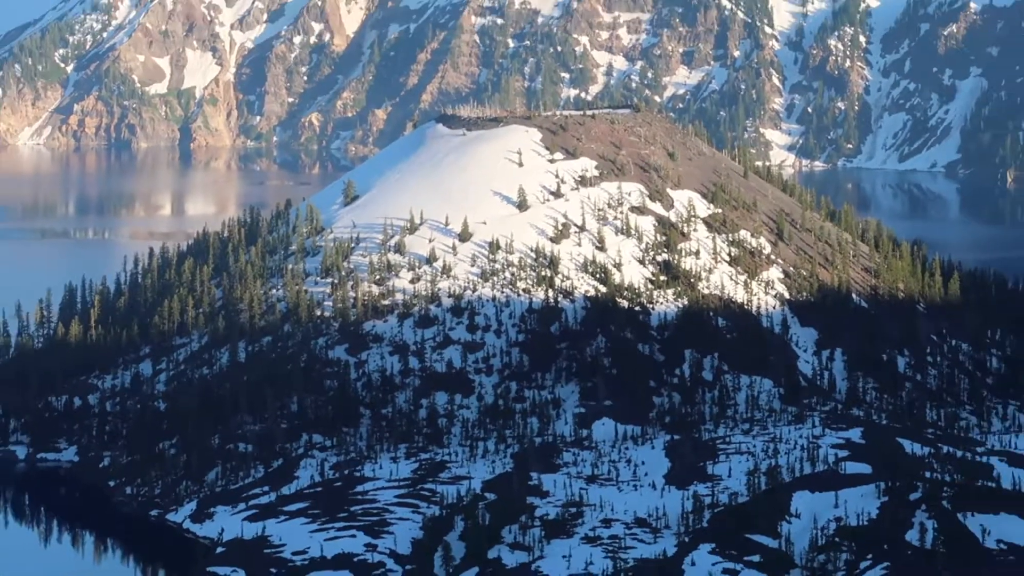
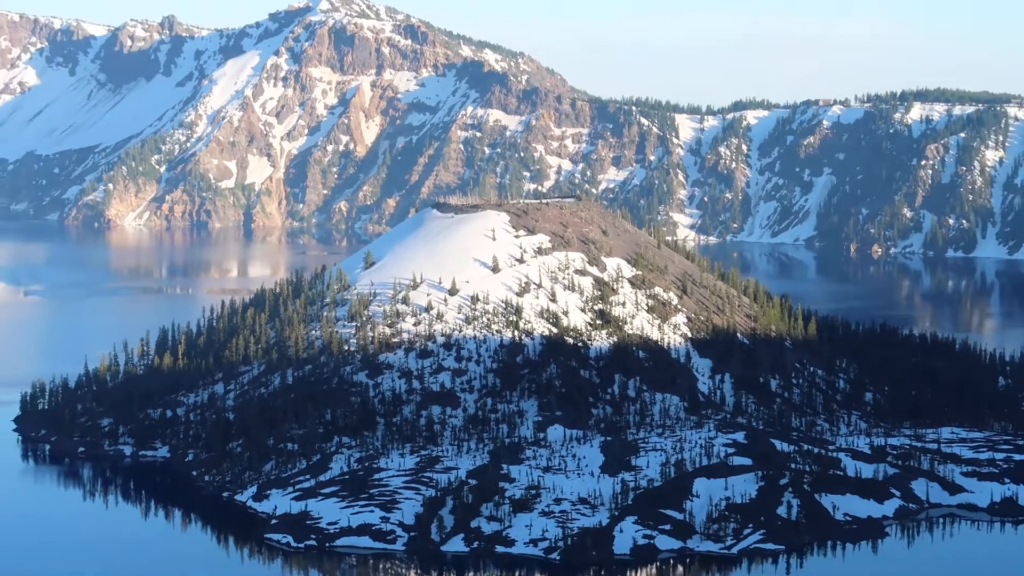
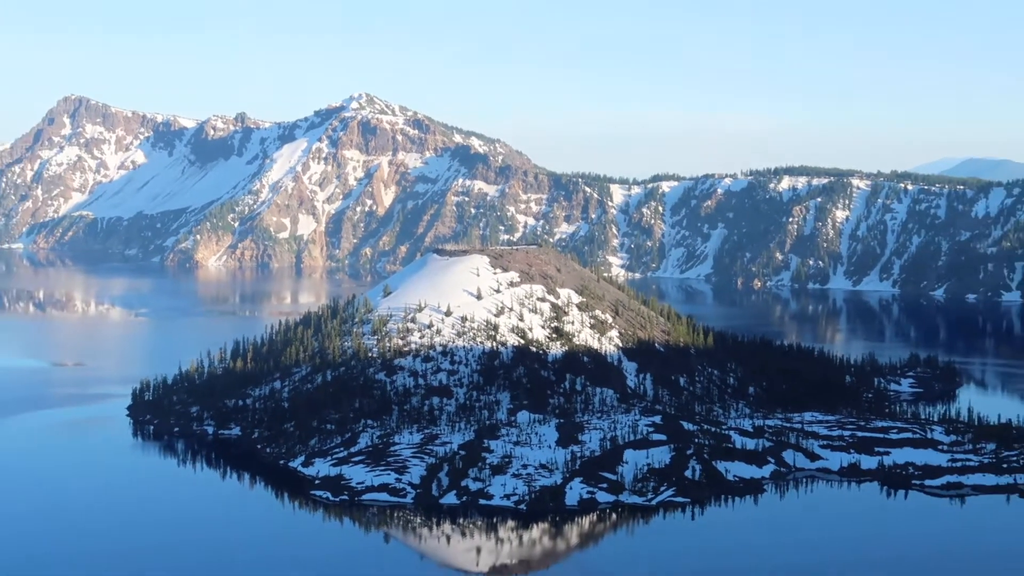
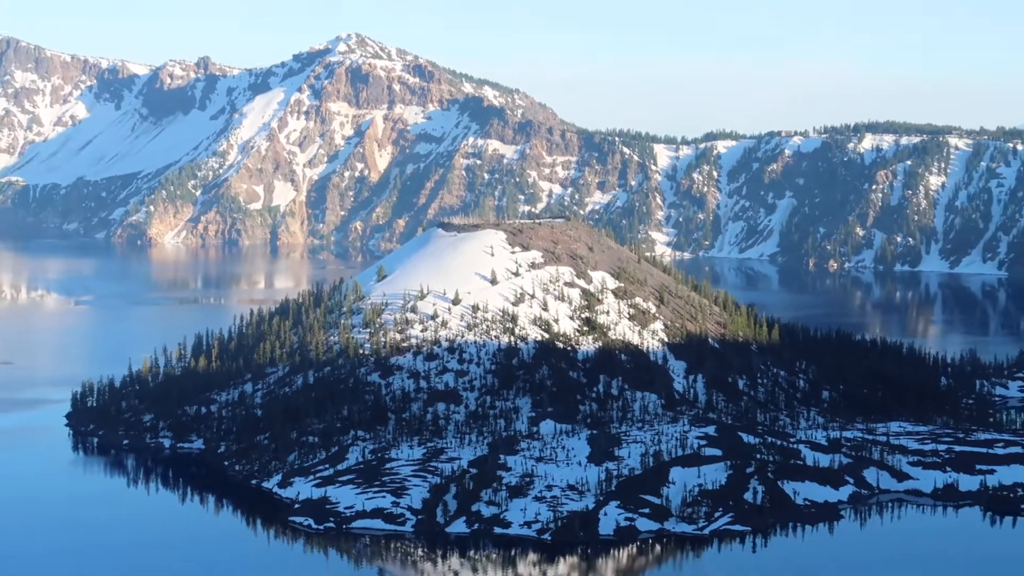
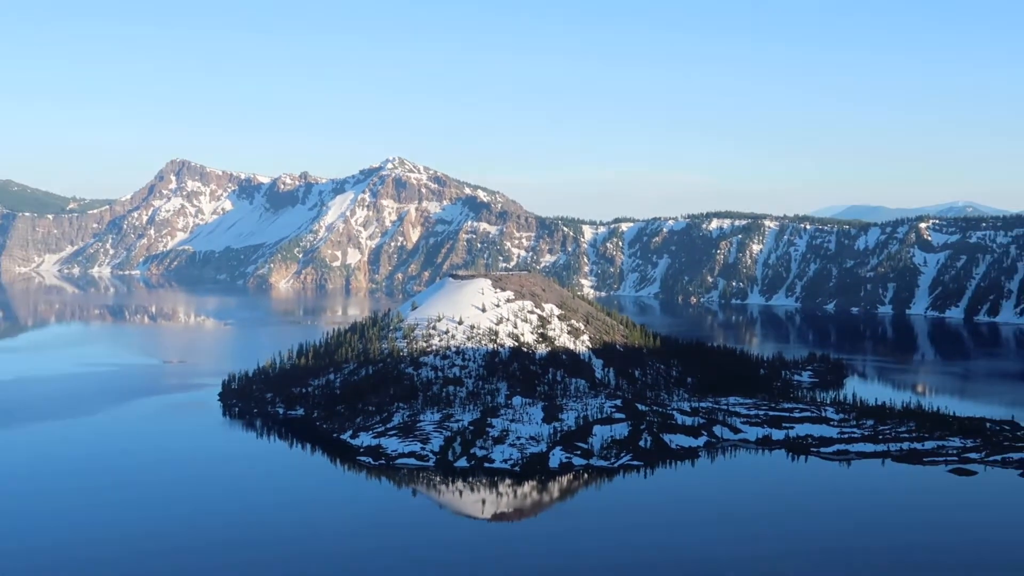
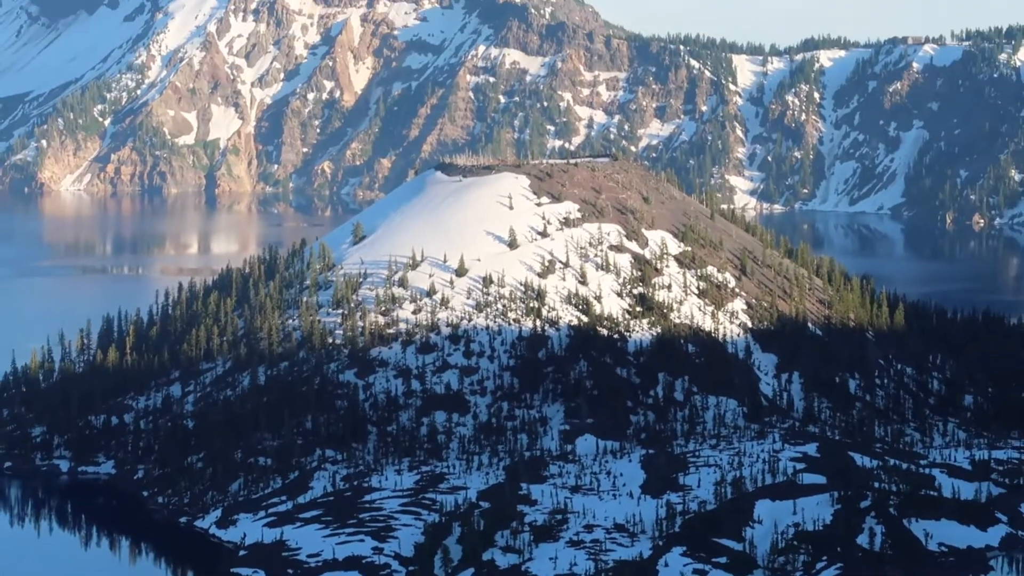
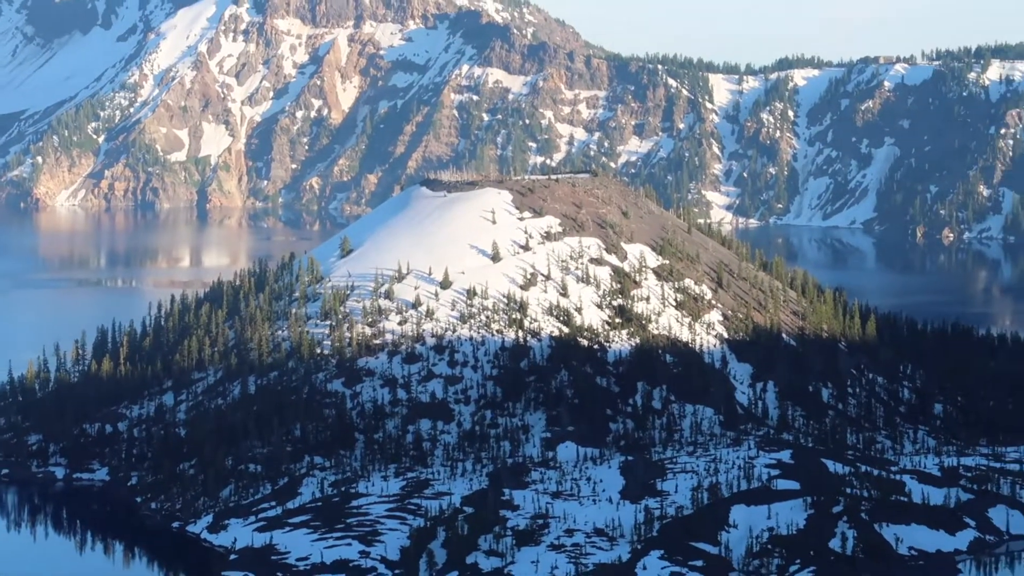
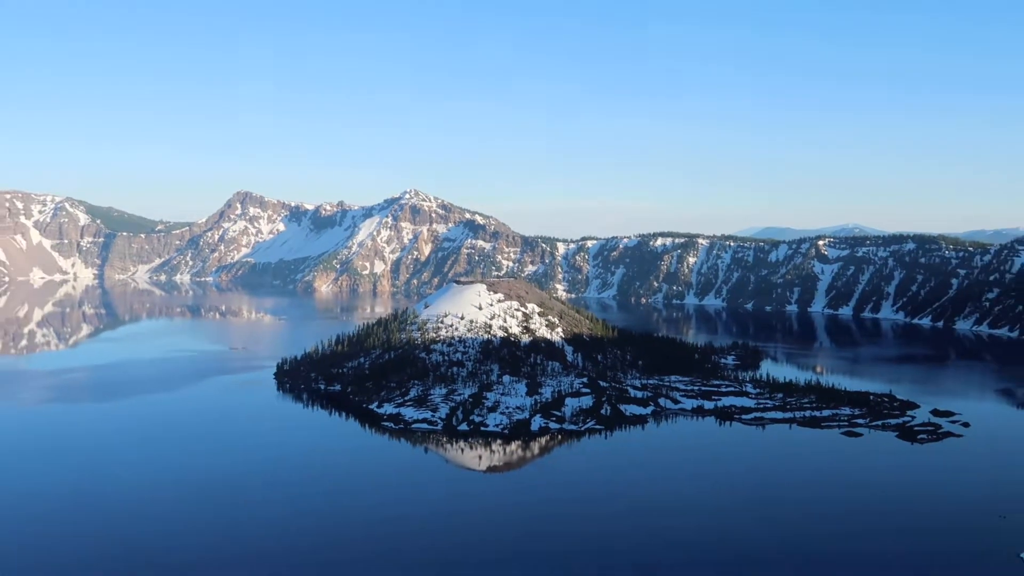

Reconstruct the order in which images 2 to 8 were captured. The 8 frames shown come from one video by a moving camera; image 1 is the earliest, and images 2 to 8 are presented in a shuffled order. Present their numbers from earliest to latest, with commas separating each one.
6, 7, 2, 4, 3, 5, 8
